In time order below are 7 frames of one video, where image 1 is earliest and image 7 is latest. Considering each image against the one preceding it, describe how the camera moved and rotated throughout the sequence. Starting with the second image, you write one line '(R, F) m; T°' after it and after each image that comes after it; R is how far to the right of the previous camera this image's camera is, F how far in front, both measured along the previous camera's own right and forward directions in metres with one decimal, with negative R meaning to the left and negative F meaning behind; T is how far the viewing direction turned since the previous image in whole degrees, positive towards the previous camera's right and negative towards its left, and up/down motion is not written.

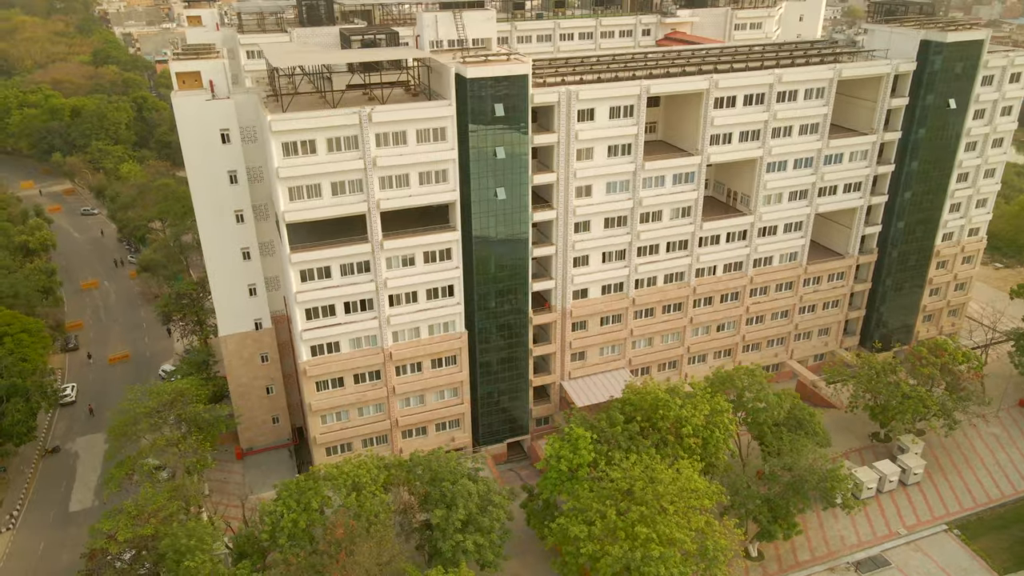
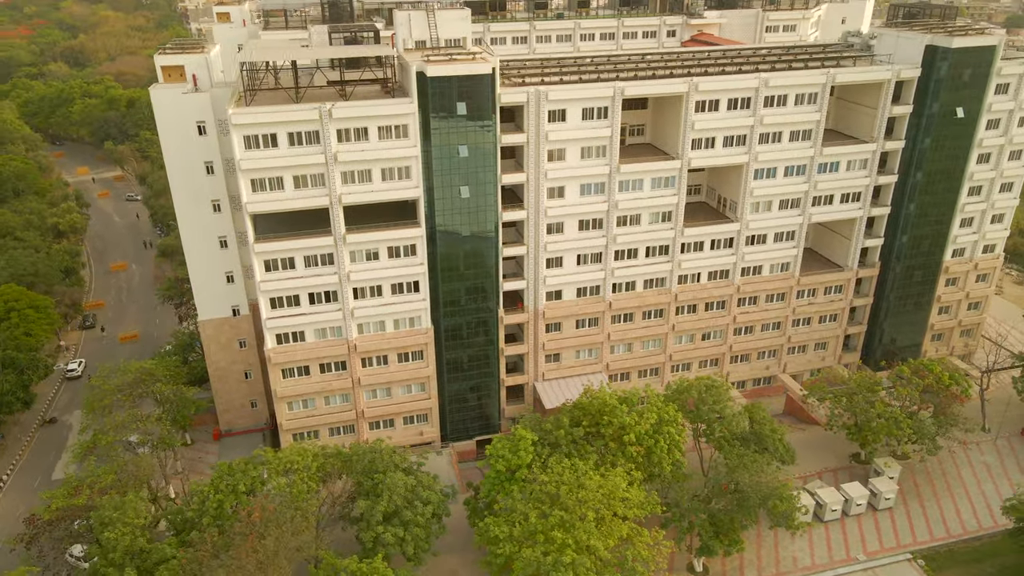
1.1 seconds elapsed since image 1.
(+7.0, +0.2) m; -5°
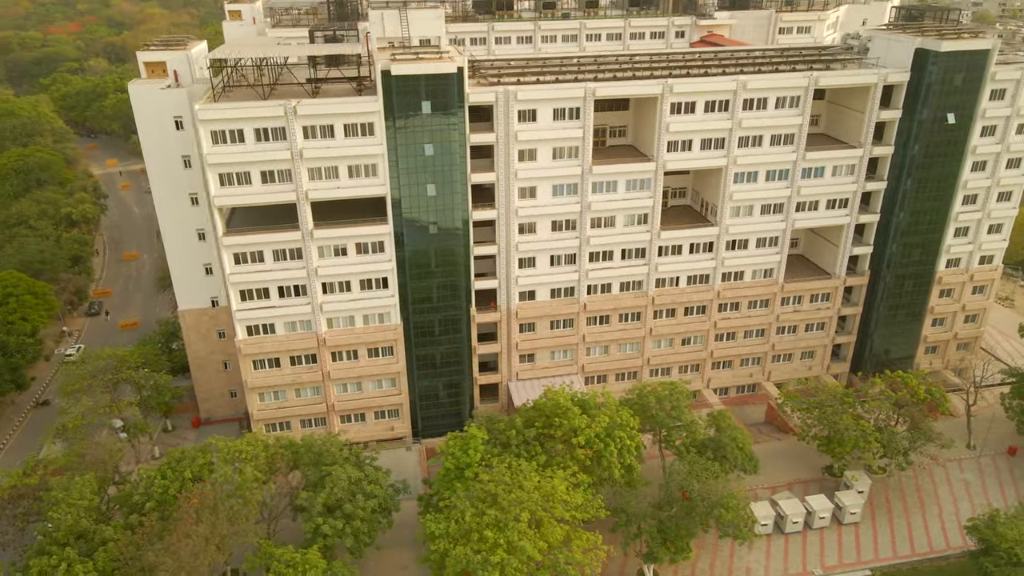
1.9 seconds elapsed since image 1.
(+5.1, +0.1) m; -3°
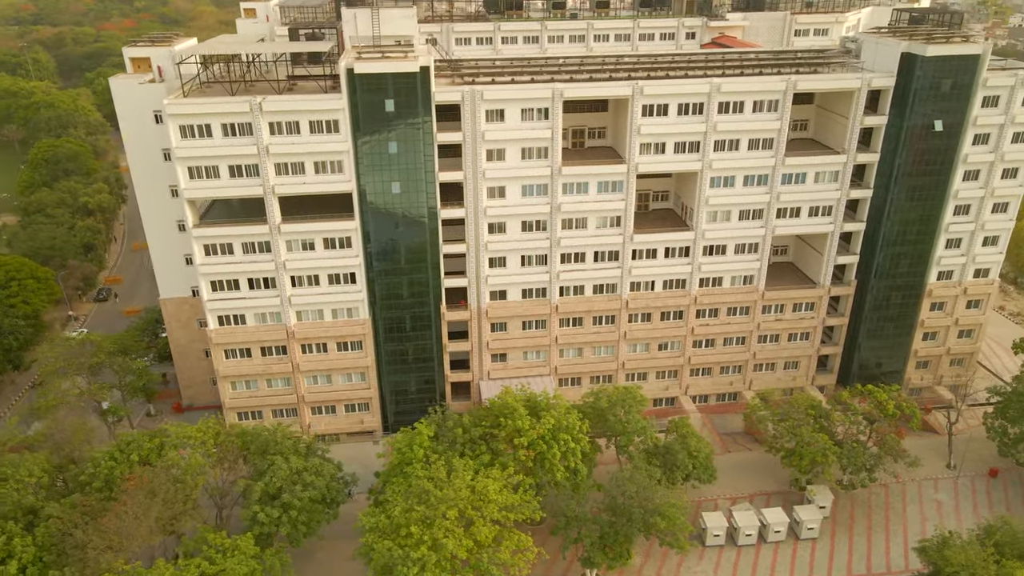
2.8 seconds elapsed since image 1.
(+5.7, +0.1) m; -4°
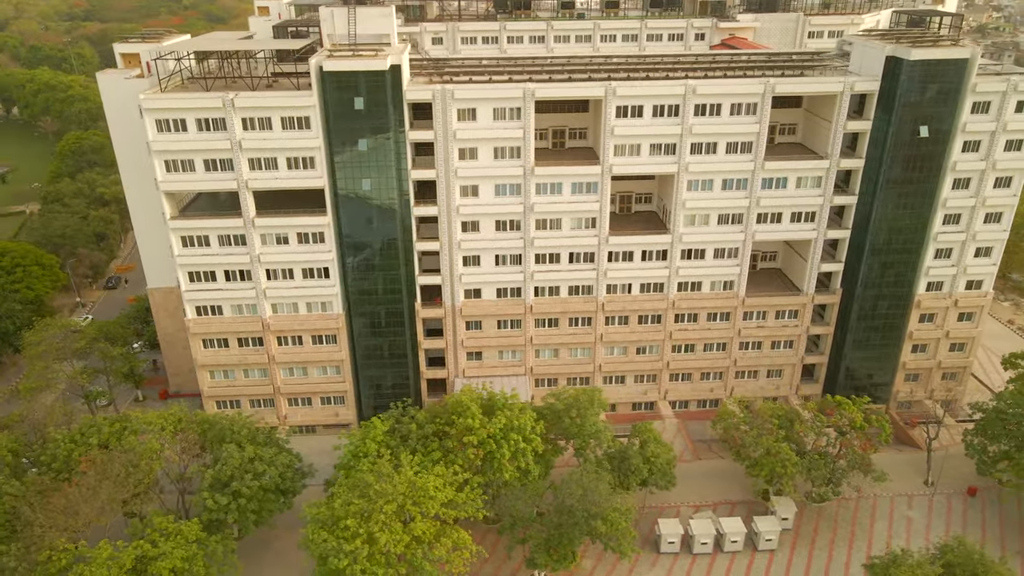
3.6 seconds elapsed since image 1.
(+5.1, +0.1) m; -3°
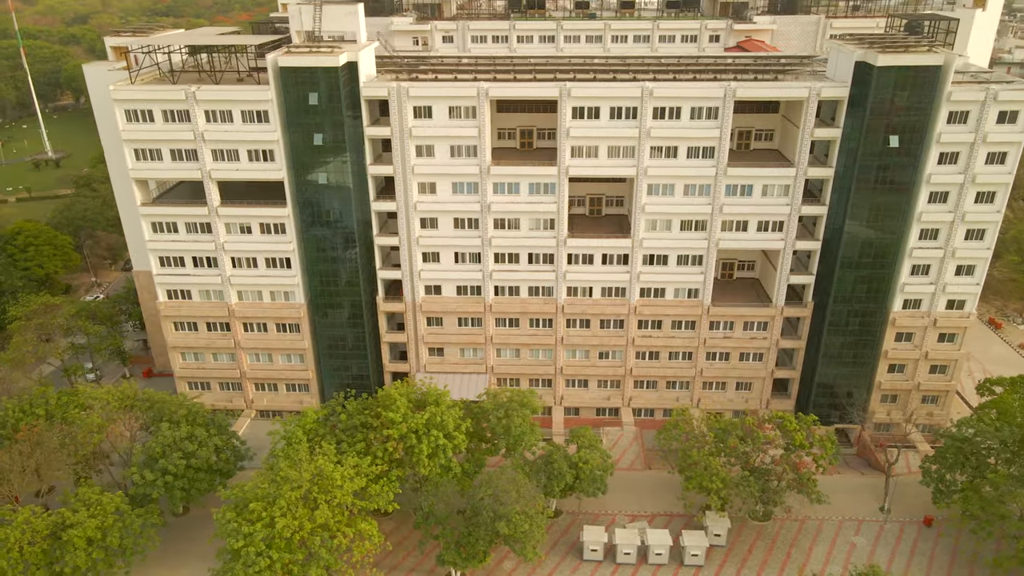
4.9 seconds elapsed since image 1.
(+8.2, +0.3) m; -5°
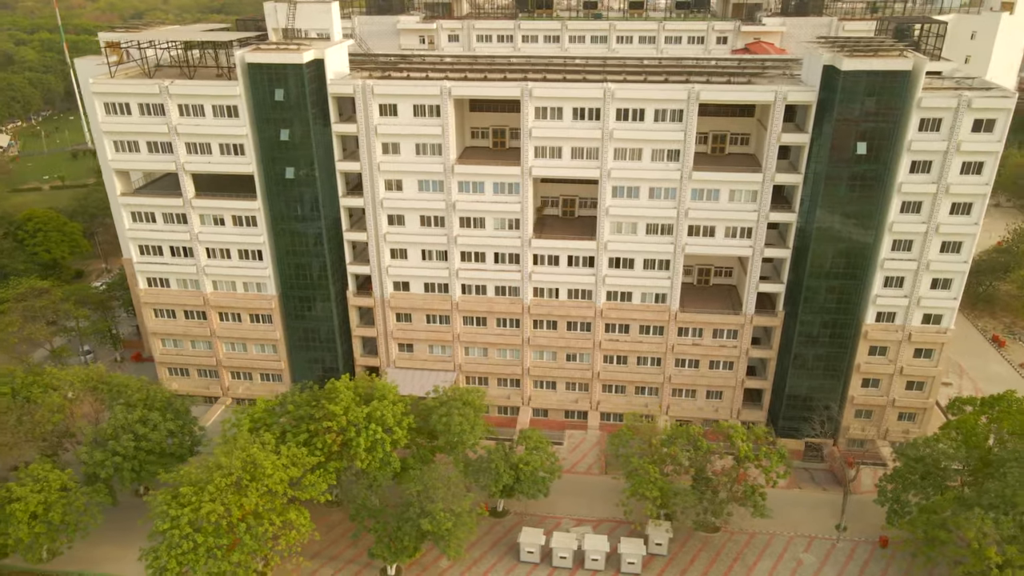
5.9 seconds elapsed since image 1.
(+6.3, +0.2) m; -4°
